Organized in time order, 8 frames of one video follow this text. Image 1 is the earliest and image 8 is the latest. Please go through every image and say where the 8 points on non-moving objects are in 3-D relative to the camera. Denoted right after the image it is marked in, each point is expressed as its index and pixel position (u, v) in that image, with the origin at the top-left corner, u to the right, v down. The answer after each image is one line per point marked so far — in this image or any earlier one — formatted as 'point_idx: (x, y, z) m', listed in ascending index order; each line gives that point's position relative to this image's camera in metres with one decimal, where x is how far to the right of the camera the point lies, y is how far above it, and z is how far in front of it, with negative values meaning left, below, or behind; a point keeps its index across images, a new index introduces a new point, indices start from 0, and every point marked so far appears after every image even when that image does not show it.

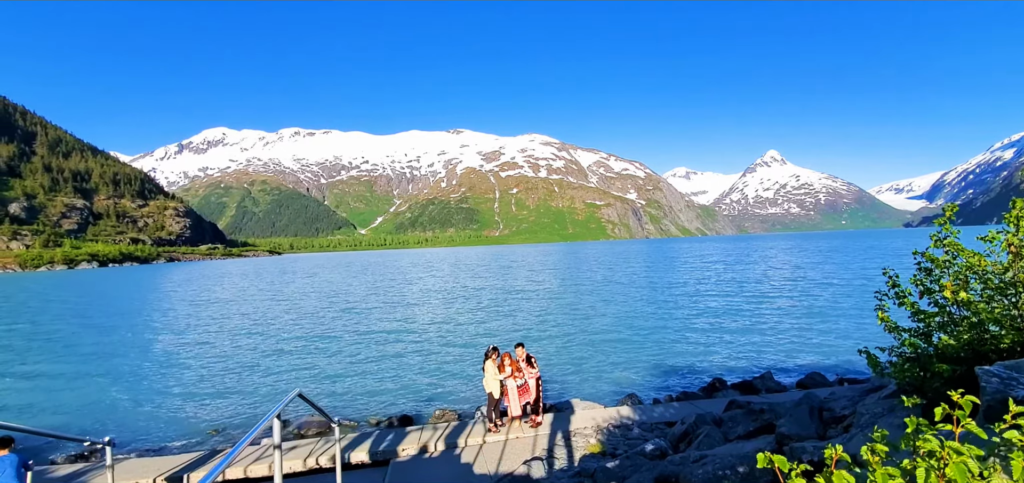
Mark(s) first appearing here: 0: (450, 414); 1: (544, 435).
0: (-2.2, -6.1, +19.8) m
1: (+0.8, -4.6, +13.0) m
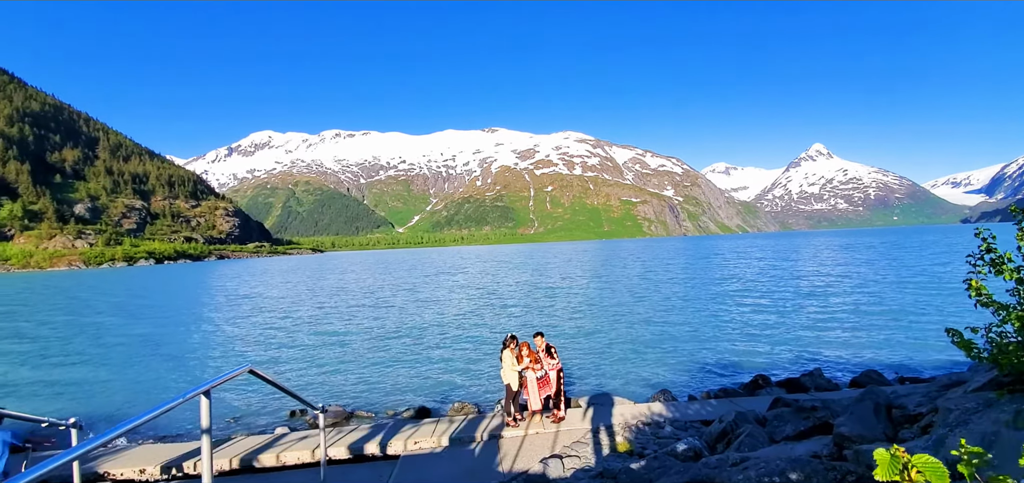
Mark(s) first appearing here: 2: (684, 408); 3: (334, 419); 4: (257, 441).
0: (-1.4, -5.6, +18.9) m
1: (+1.2, -4.1, +11.9) m
2: (+4.1, -4.0, +13.1) m
3: (-5.4, -5.3, +16.7) m
4: (-6.1, -4.8, +13.4) m
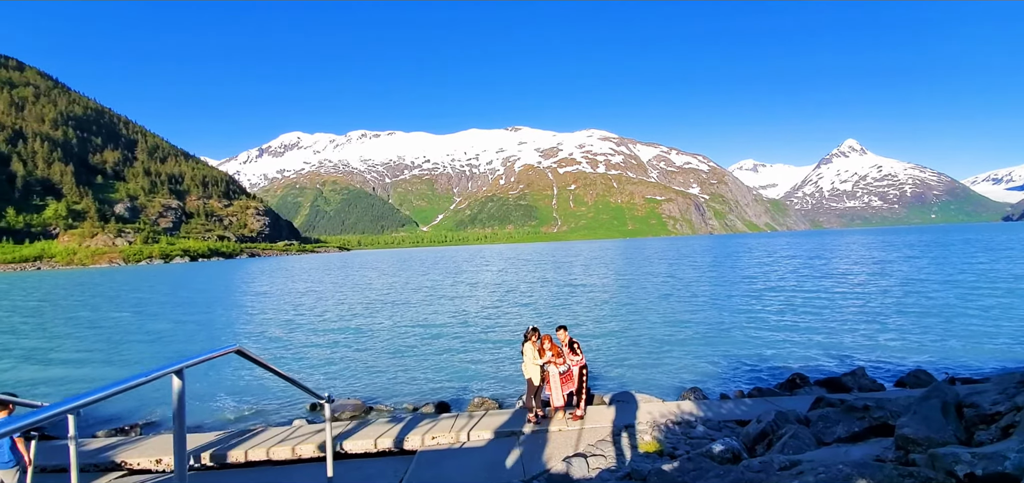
0: (-0.6, -5.3, +18.3) m
1: (+1.6, -3.9, +11.3) m
2: (+4.6, -3.7, +12.3) m
3: (-4.7, -5.0, +16.3) m
4: (-5.6, -4.5, +13.1) m
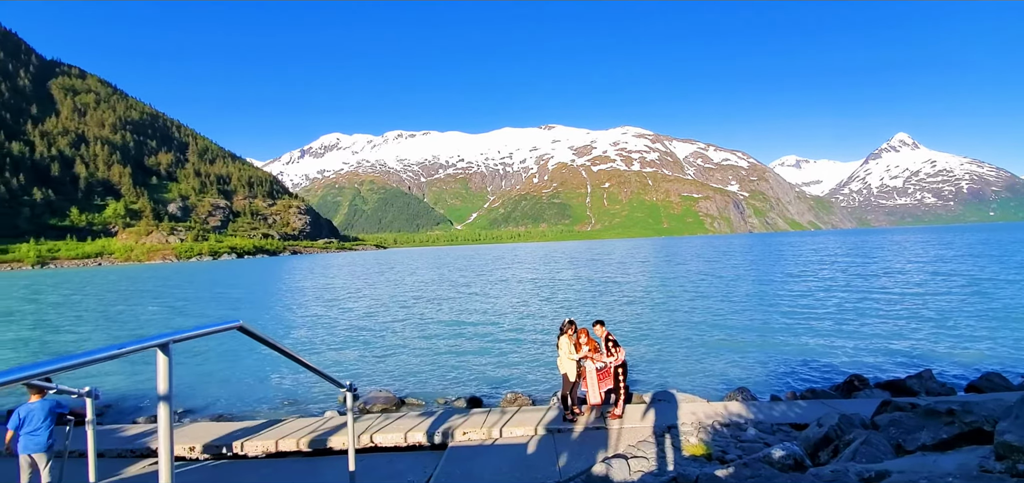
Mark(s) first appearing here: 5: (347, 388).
0: (+0.5, -5.0, +17.7) m
1: (+2.3, -3.6, +10.6) m
2: (+5.3, -3.5, +11.5) m
3: (-3.7, -4.7, +16.0) m
4: (-4.8, -4.2, +12.8) m
5: (-2.3, -2.0, +7.6) m
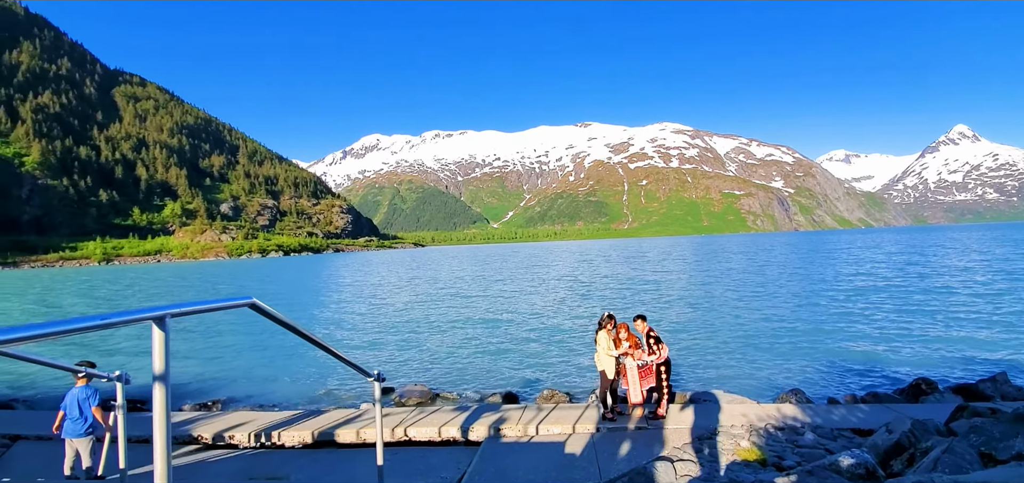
0: (+1.6, -4.8, +17.3) m
1: (+3.0, -3.4, +10.0) m
2: (+6.0, -3.3, +10.7) m
3: (-2.7, -4.5, +15.8) m
4: (-4.0, -4.0, +12.7) m
5: (-1.8, -1.8, +7.3) m
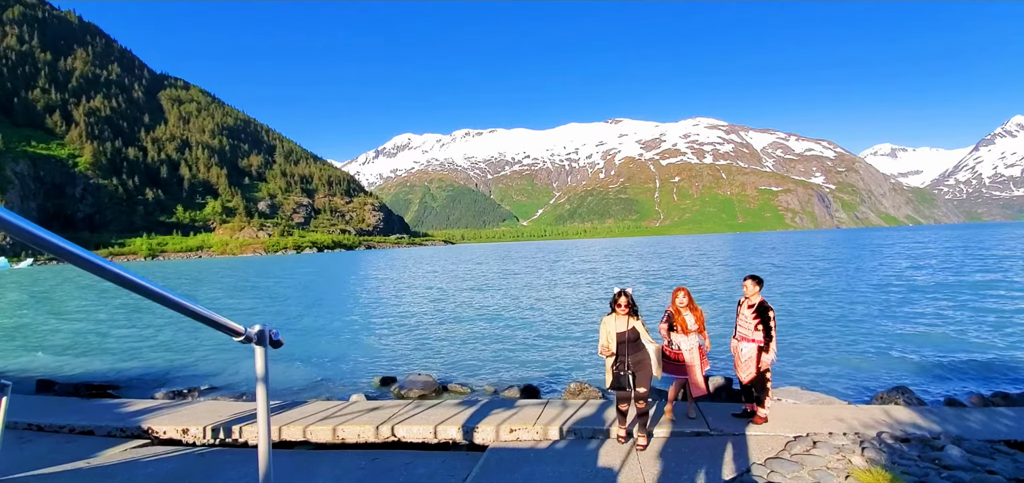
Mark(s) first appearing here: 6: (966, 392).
0: (+2.2, -3.9, +14.7) m
1: (+3.2, -2.6, +7.3) m
2: (+6.2, -2.5, +7.8) m
3: (-2.2, -3.6, +13.4) m
4: (-3.6, -3.1, +10.4) m
5: (-1.7, -1.0, +4.9) m
6: (+14.2, -4.5, +17.2) m
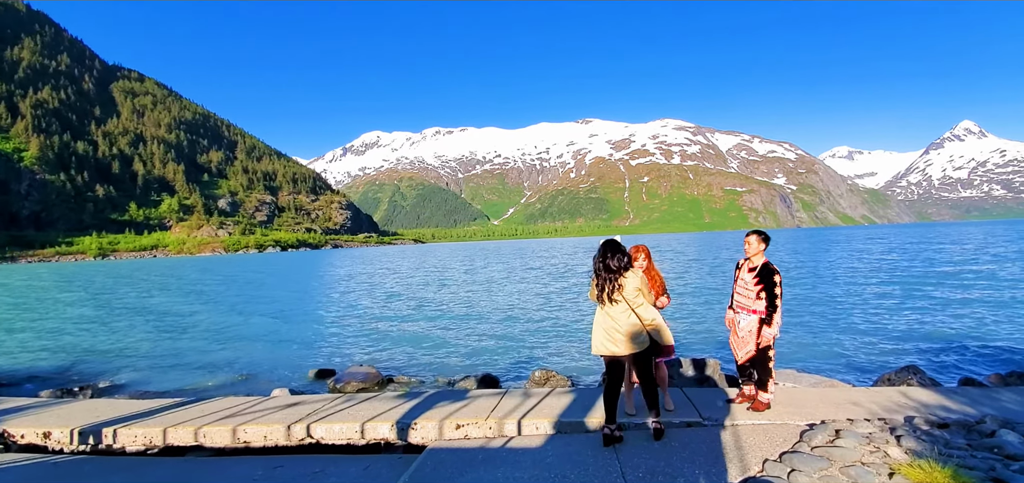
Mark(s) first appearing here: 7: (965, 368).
0: (+1.2, -3.3, +13.1) m
1: (+2.6, -2.0, +5.8) m
2: (+5.6, -1.9, +6.5) m
3: (-3.1, -3.0, +11.7) m
4: (-4.4, -2.5, +8.5) m
5: (-2.2, -0.4, +3.2) m
6: (+13.1, -3.9, +16.3) m
7: (+15.9, -3.8, +18.7) m
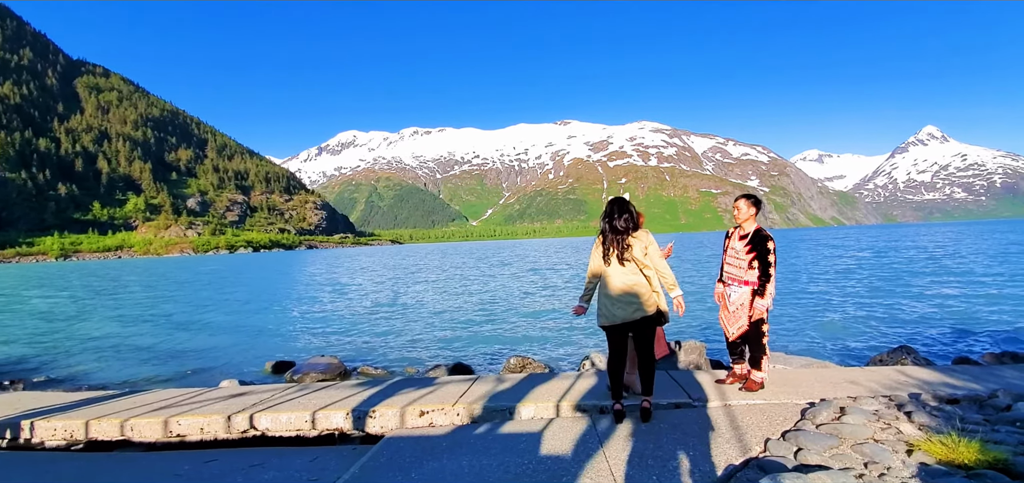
0: (+0.6, -3.0, +12.5) m
1: (+2.3, -1.6, +5.3) m
2: (+5.3, -1.5, +6.1) m
3: (-3.6, -2.6, +10.9) m
4: (-4.8, -2.2, +7.7) m
5: (-2.3, 0.0, +2.4) m
6: (+12.4, -3.5, +16.1) m
7: (+15.1, -3.5, +18.7) m
